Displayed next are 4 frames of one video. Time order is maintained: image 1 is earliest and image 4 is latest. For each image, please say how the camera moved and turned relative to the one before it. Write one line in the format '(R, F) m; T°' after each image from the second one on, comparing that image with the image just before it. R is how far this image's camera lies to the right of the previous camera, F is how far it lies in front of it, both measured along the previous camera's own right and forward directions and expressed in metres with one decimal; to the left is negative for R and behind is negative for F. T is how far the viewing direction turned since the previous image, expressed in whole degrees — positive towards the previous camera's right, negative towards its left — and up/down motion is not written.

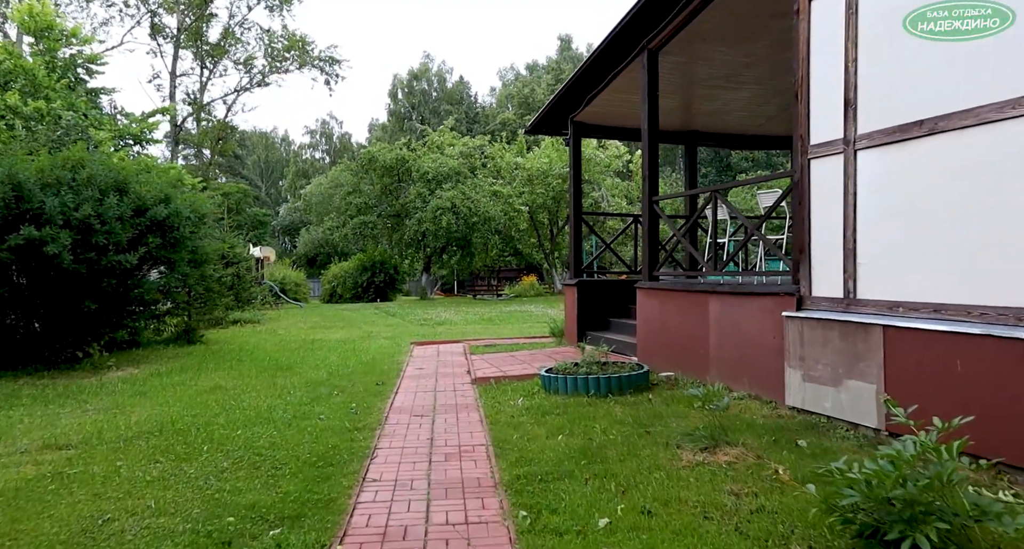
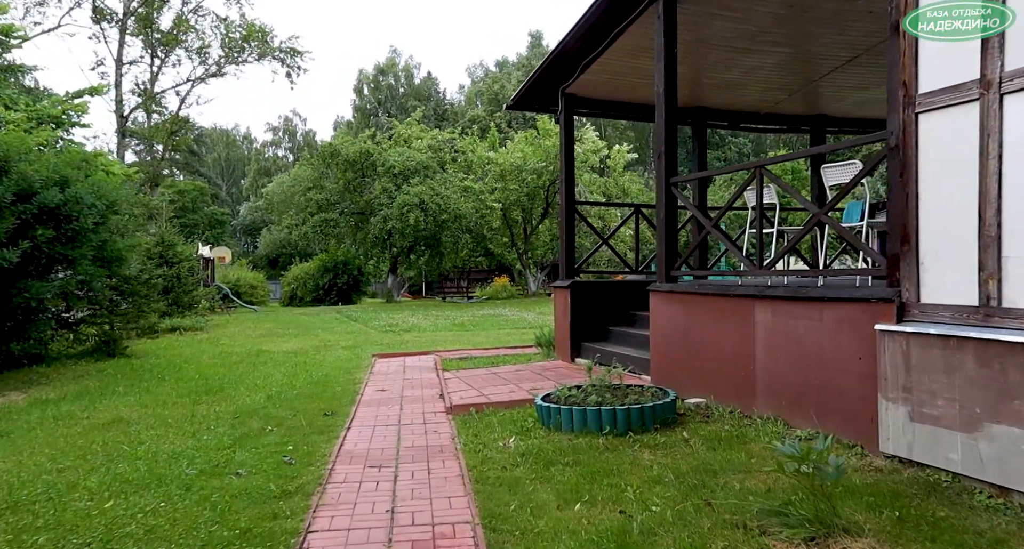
(-0.1, +1.4) m; +3°
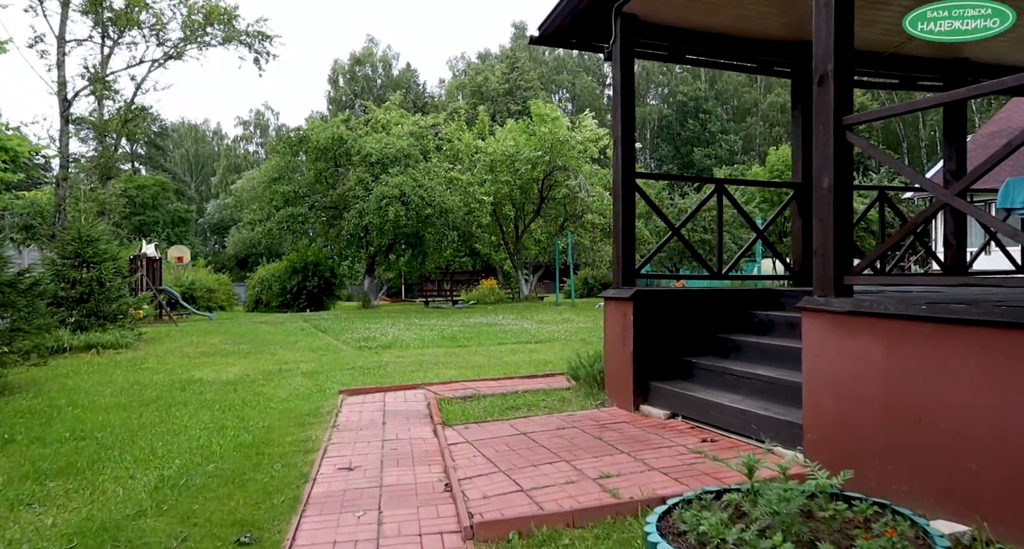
(-0.4, +2.4) m; +2°
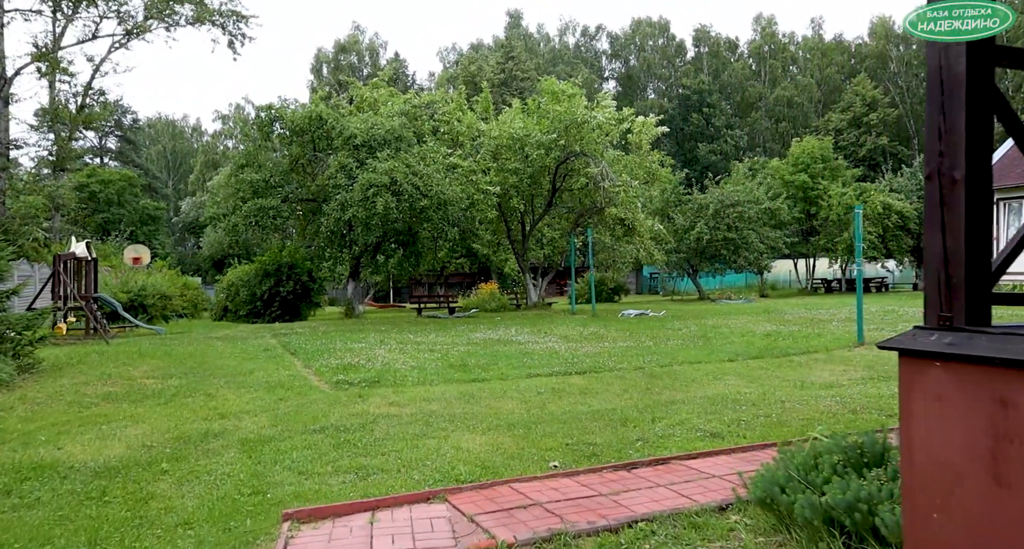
(-0.5, +3.0) m; +1°
